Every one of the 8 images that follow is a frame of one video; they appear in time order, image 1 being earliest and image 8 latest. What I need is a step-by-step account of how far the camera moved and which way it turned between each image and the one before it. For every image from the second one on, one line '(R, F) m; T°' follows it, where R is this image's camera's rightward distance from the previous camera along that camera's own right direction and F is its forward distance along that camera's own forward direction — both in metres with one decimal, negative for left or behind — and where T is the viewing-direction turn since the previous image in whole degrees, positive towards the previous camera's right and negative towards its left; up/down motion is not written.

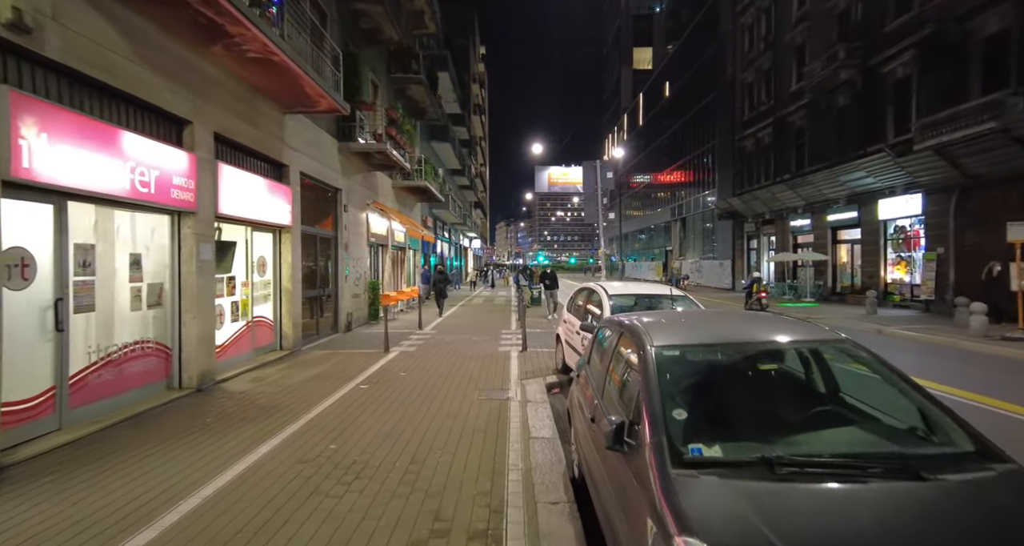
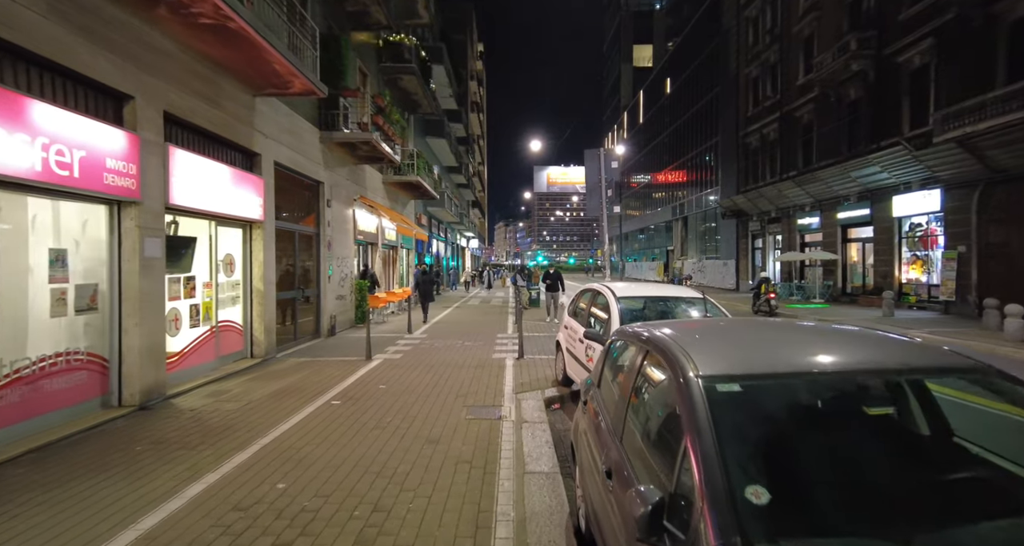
(+0.1, +1.0) m; 0°
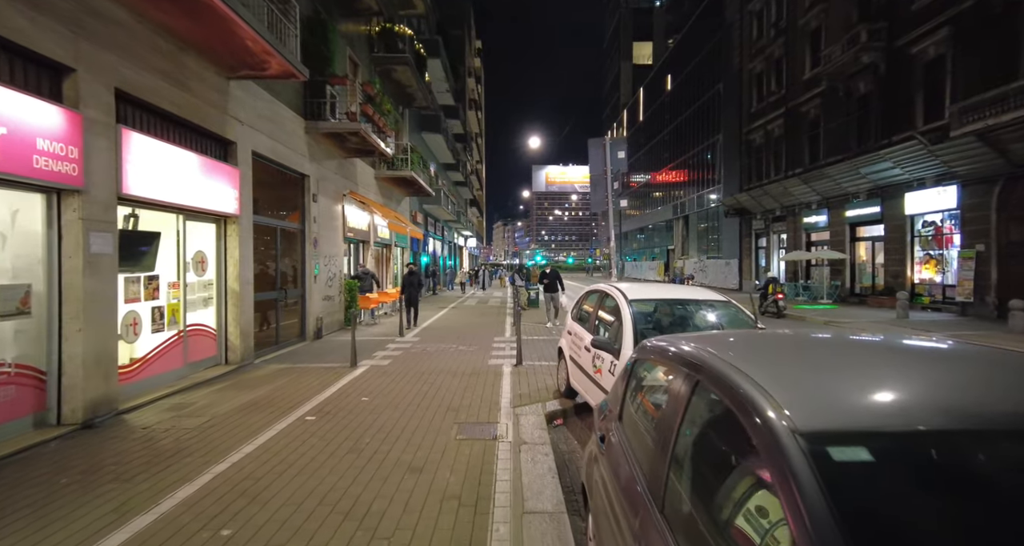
(0.0, +0.8) m; 0°
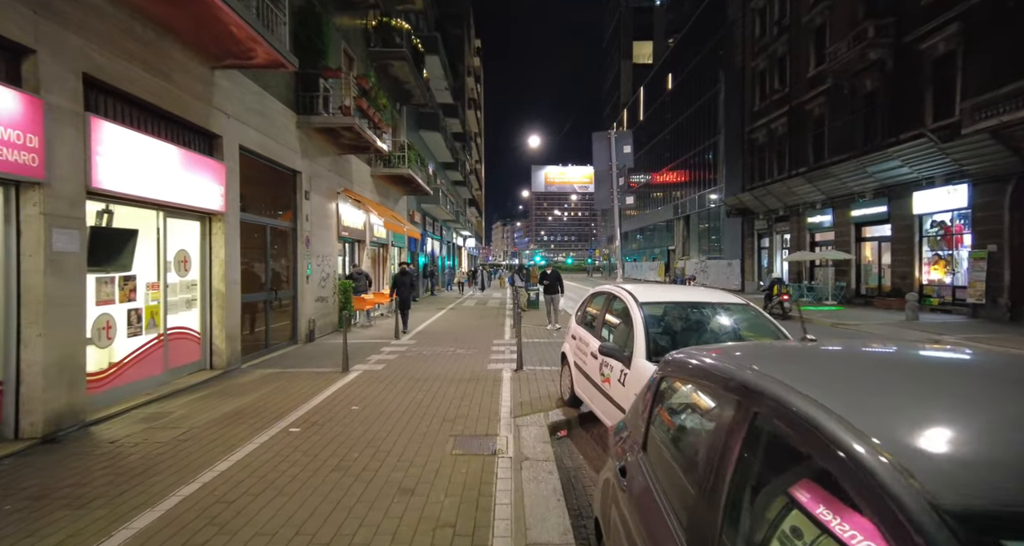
(0.0, +0.4) m; 0°
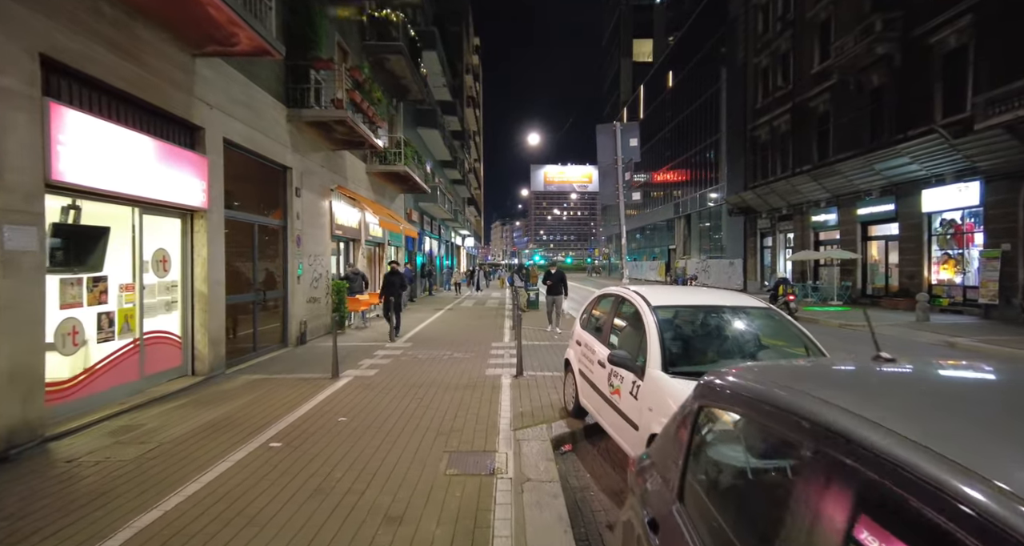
(0.0, +0.5) m; 0°
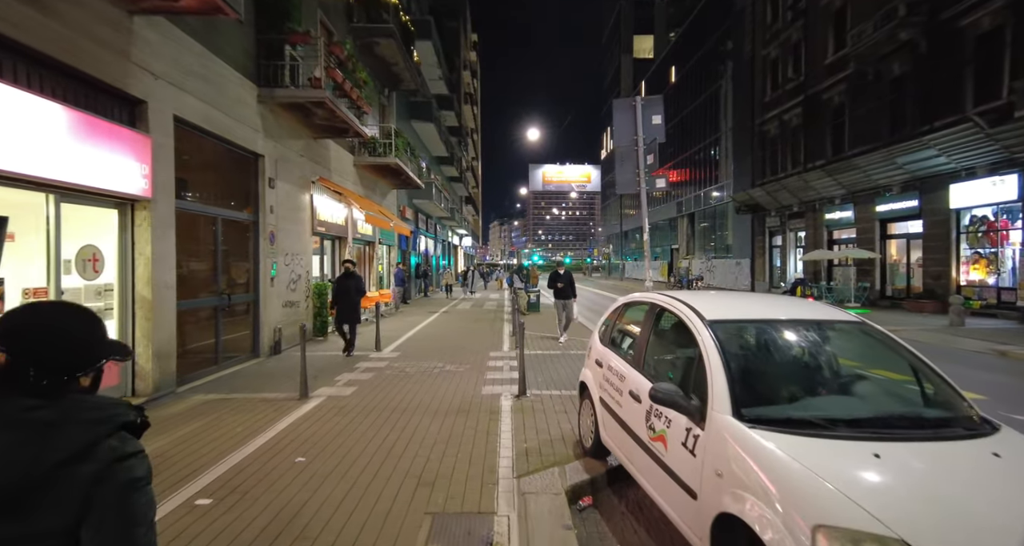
(0.0, +1.3) m; 0°
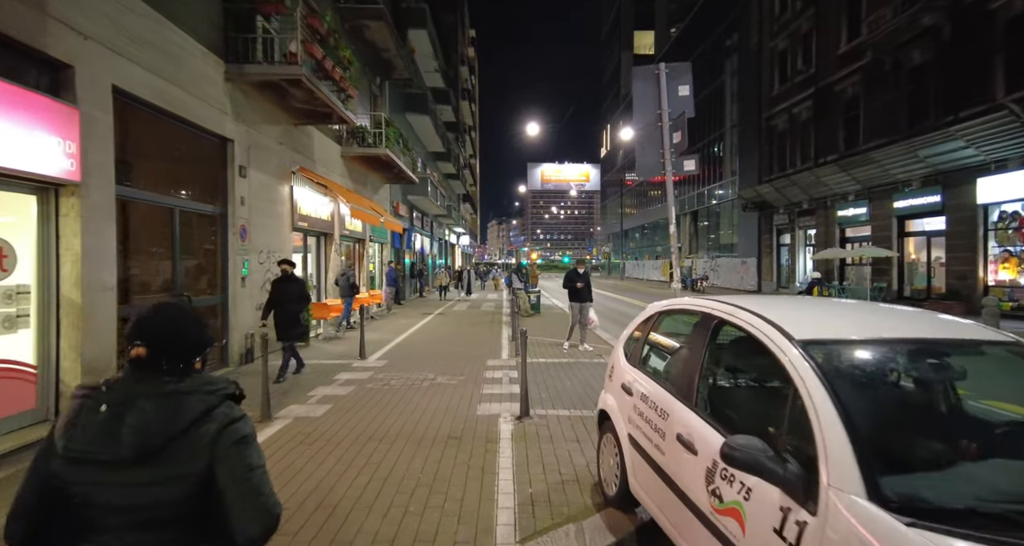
(0.0, +1.1) m; 0°
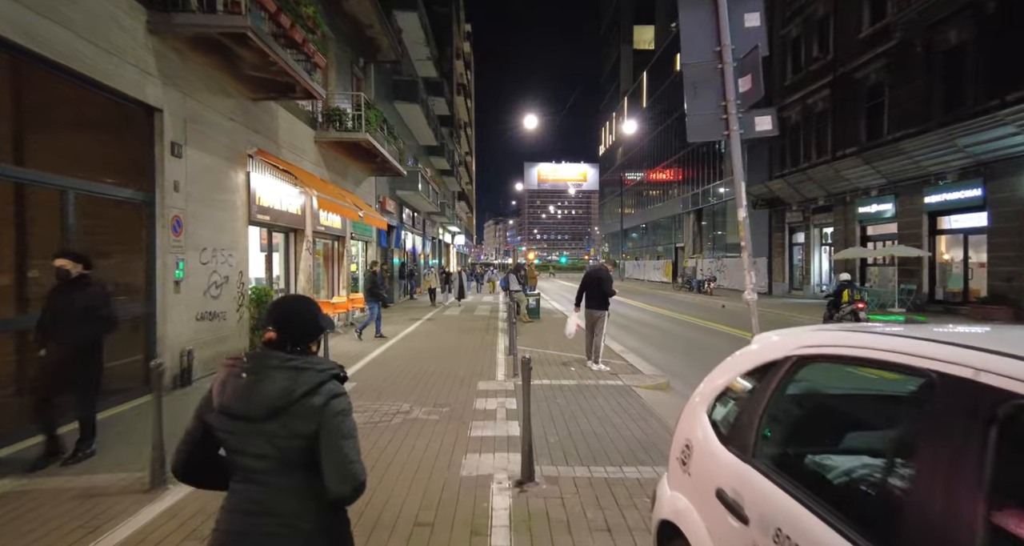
(0.0, +1.8) m; 0°
